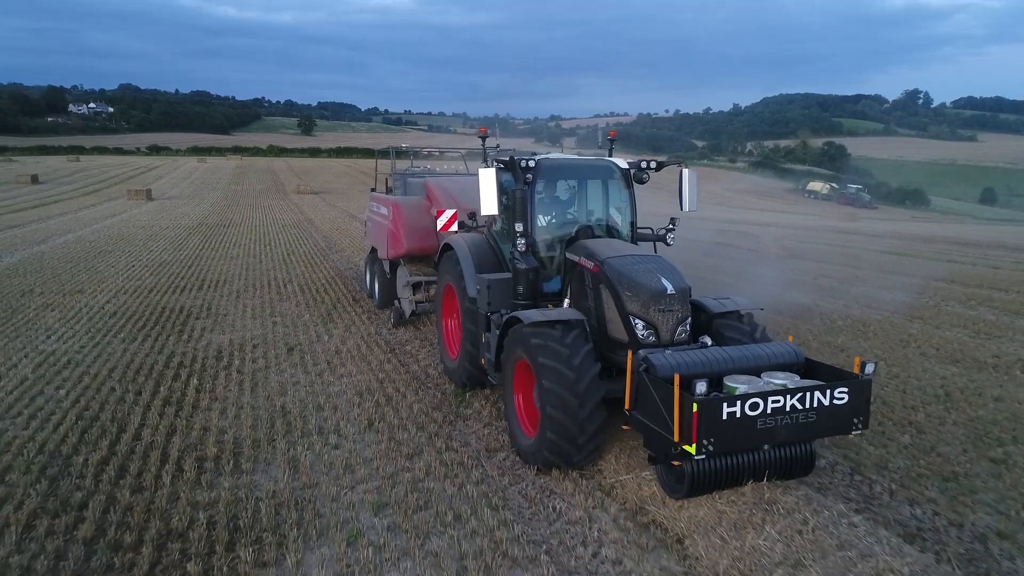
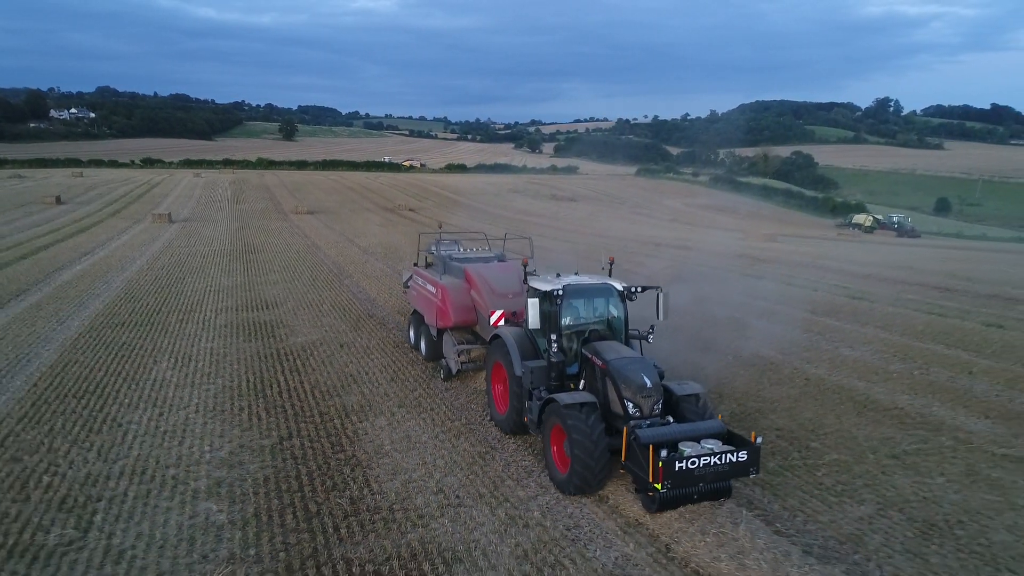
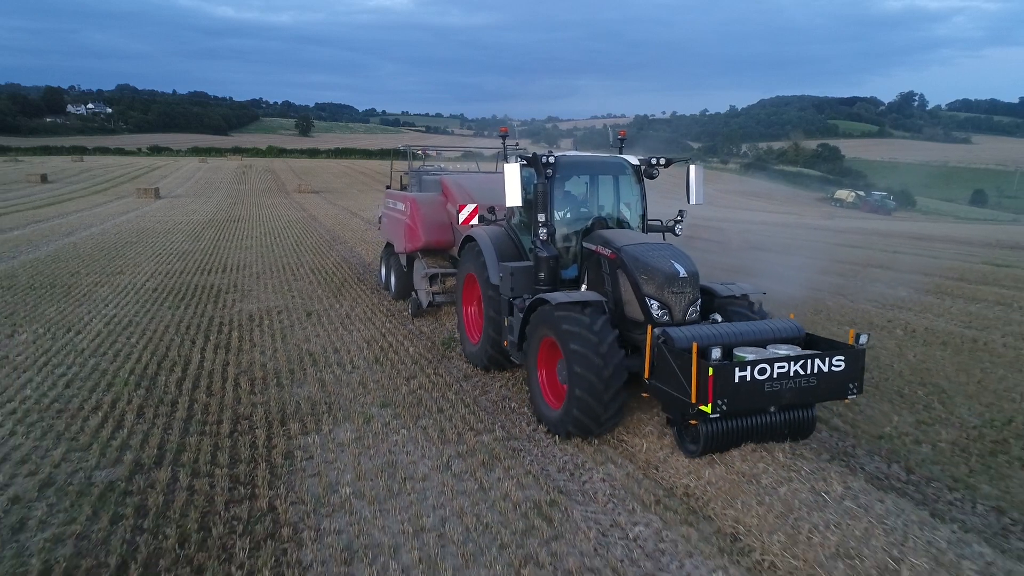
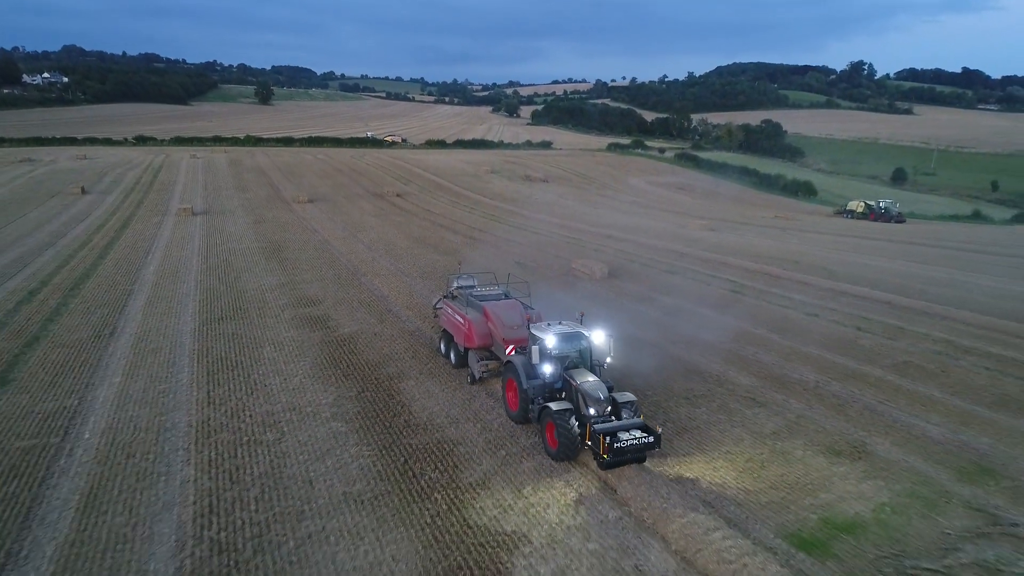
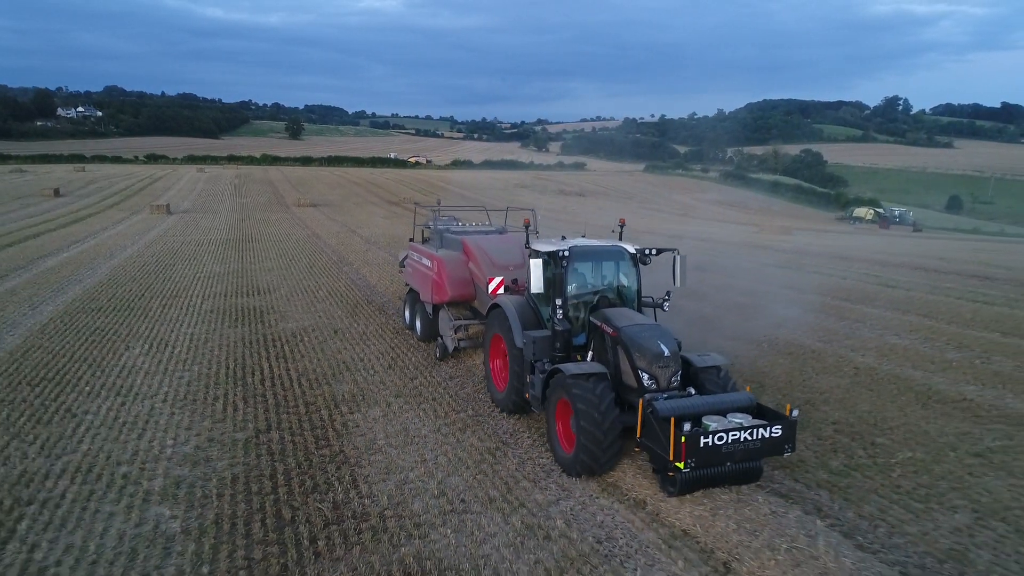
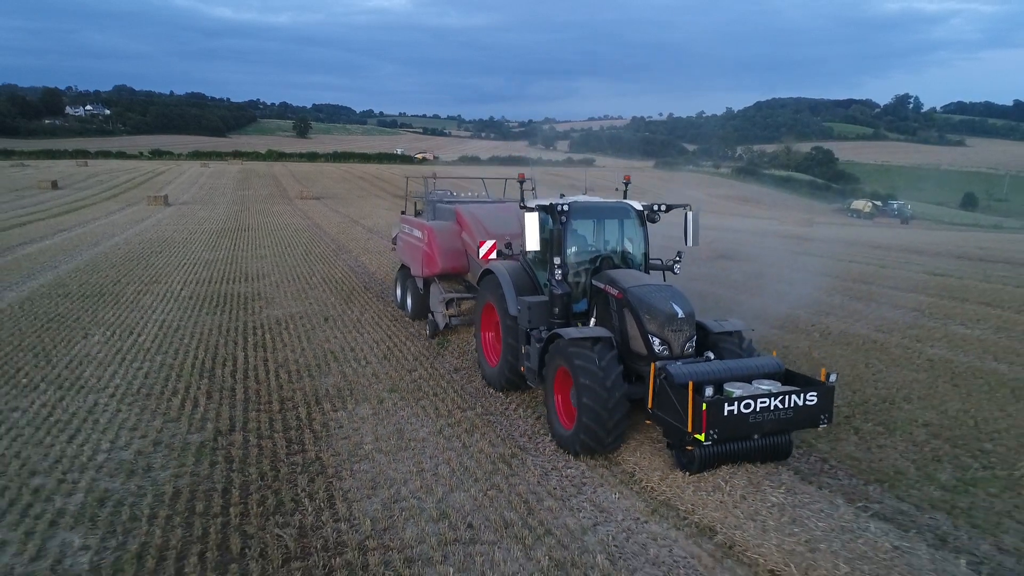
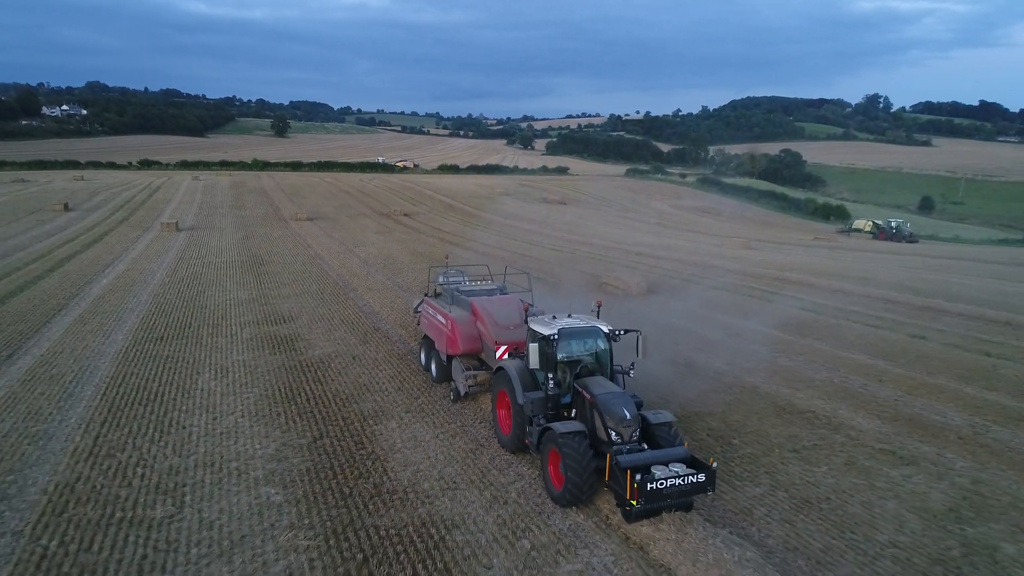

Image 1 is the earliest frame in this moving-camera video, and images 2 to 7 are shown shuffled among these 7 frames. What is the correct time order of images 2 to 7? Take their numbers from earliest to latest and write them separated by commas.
3, 6, 5, 2, 7, 4
